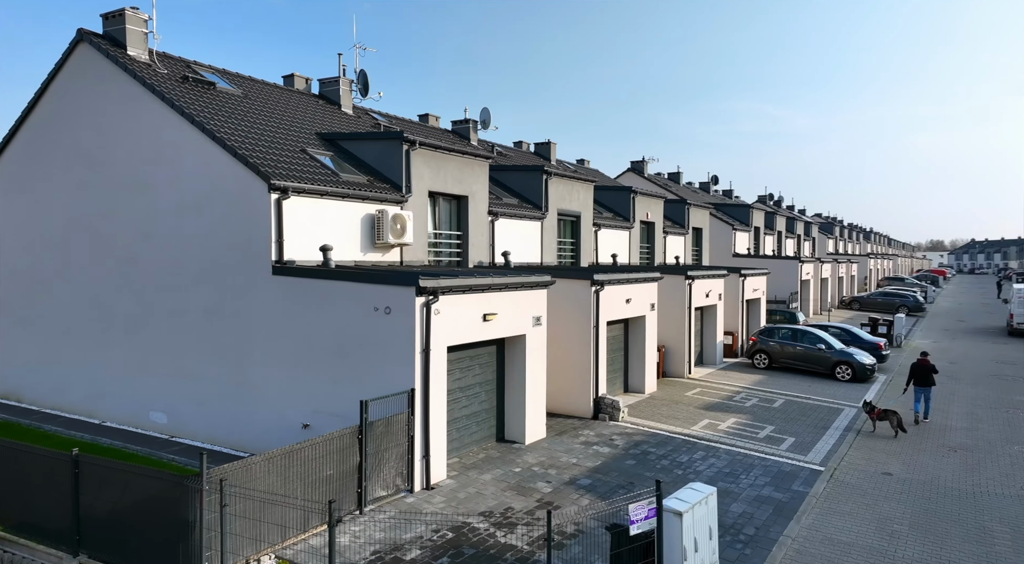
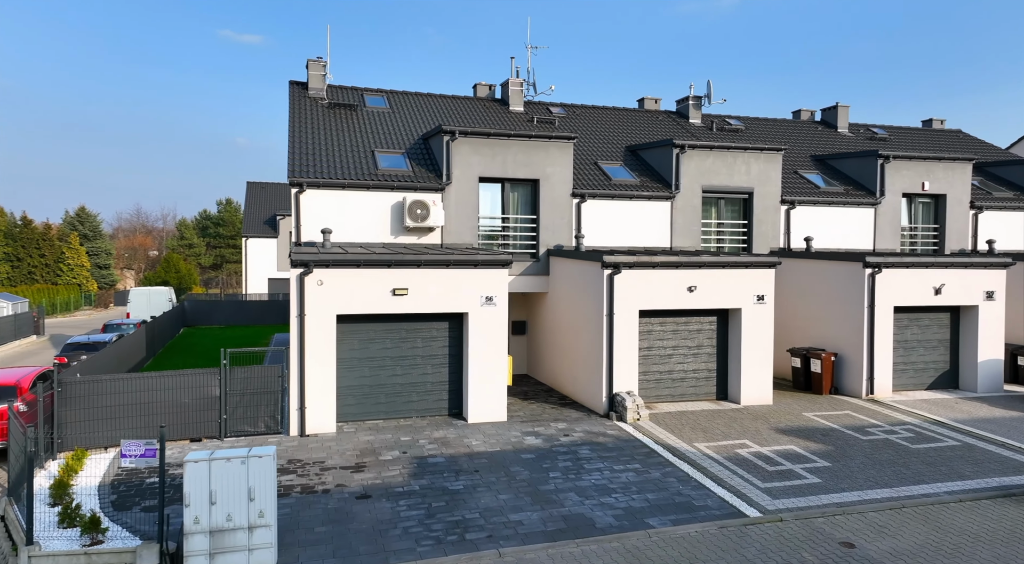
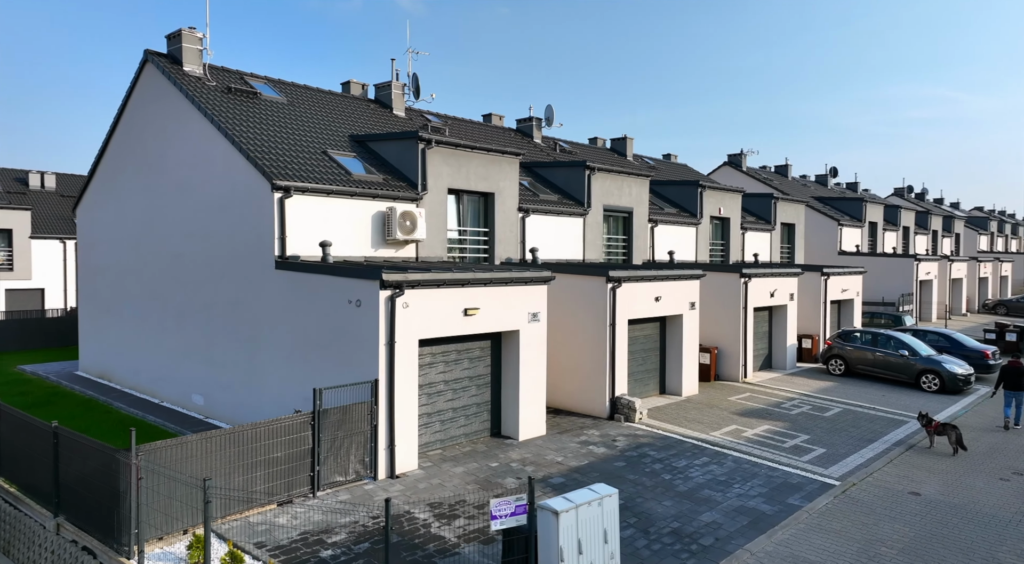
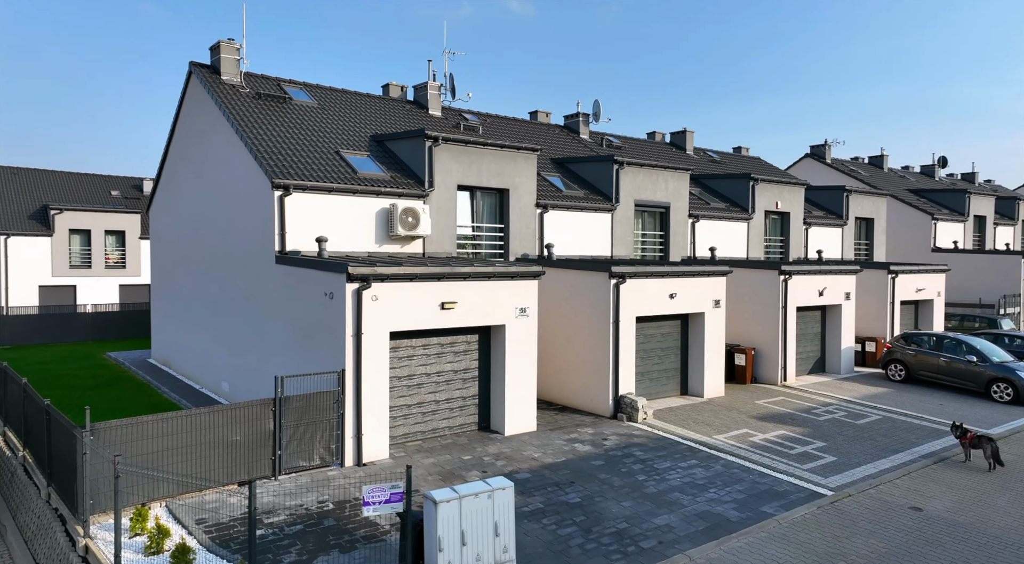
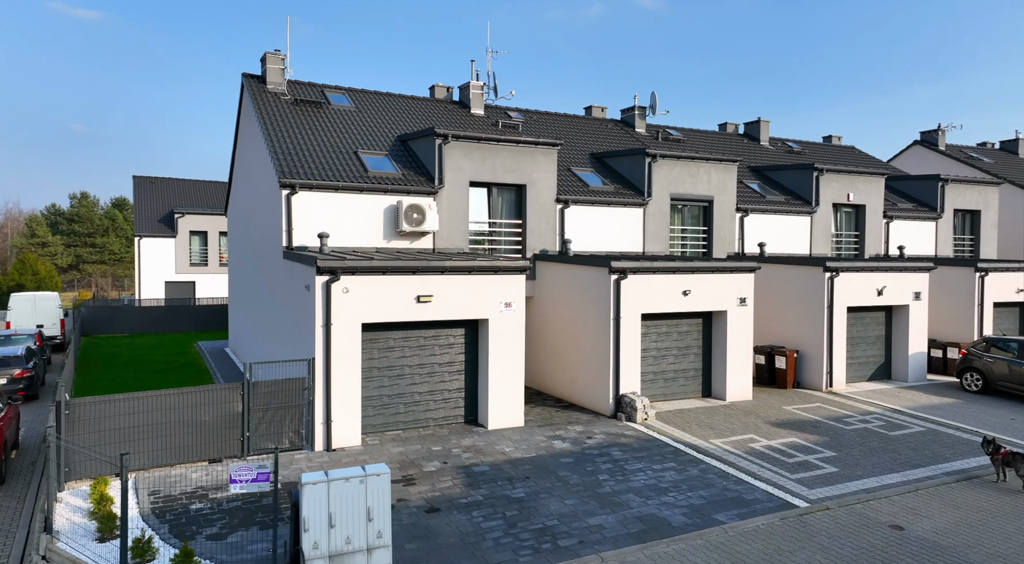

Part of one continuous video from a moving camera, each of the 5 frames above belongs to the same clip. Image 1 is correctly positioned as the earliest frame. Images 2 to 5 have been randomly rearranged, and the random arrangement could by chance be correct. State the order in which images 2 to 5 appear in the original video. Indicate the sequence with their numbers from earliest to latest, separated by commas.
3, 4, 5, 2
